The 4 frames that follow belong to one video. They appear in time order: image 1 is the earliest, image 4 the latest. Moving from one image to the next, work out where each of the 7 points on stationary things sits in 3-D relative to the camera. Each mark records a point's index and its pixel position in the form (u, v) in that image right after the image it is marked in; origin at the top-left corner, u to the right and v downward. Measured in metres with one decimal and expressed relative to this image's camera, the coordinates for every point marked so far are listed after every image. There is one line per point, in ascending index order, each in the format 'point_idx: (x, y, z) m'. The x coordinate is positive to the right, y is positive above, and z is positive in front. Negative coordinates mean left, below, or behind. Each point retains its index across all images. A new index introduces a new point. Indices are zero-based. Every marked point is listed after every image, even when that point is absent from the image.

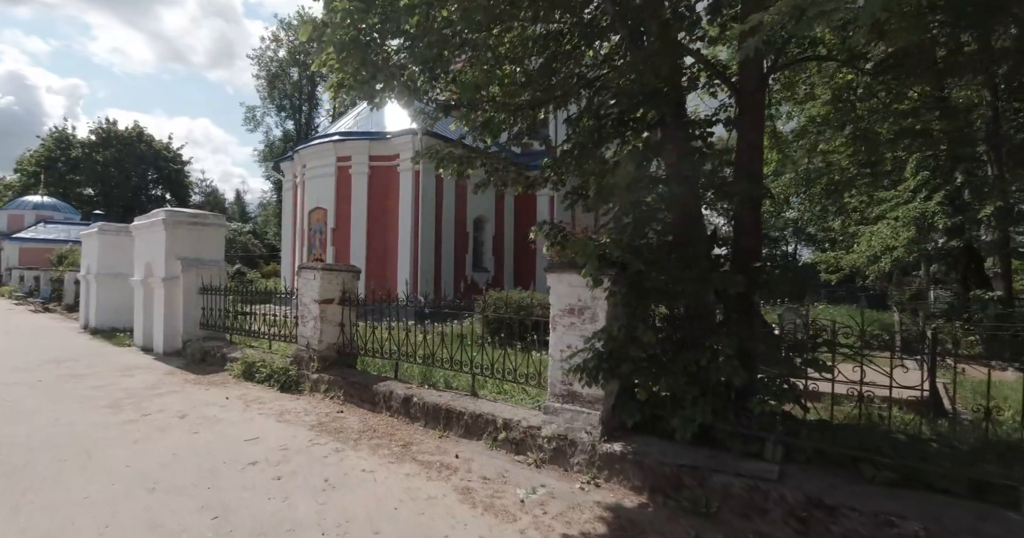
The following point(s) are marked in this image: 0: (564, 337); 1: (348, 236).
0: (+0.4, -0.5, +4.0) m
1: (-5.1, +1.0, +16.6) m
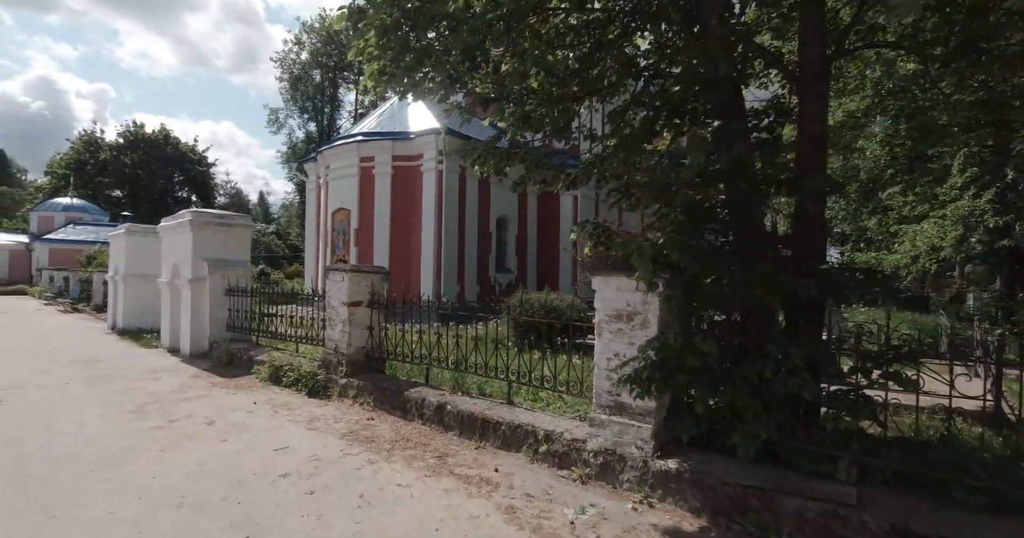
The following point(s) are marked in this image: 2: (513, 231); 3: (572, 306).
0: (+0.7, -0.5, +3.7) m
1: (-4.4, +1.0, +16.5) m
2: (0.0, +1.3, +18.9) m
3: (+1.0, -0.6, +9.2) m
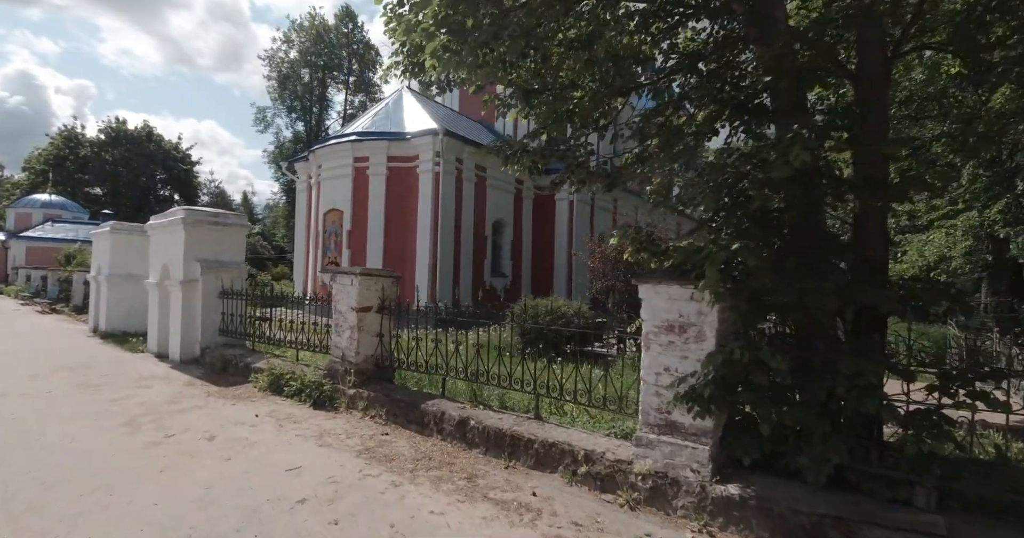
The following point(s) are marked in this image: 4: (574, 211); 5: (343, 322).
0: (+0.9, -0.6, +3.4) m
1: (-4.4, +0.9, +16.1) m
2: (-0.1, +1.2, +18.6) m
3: (+1.1, -0.7, +8.9) m
4: (+2.2, +2.1, +19.4) m
5: (-1.8, -0.6, +5.6) m
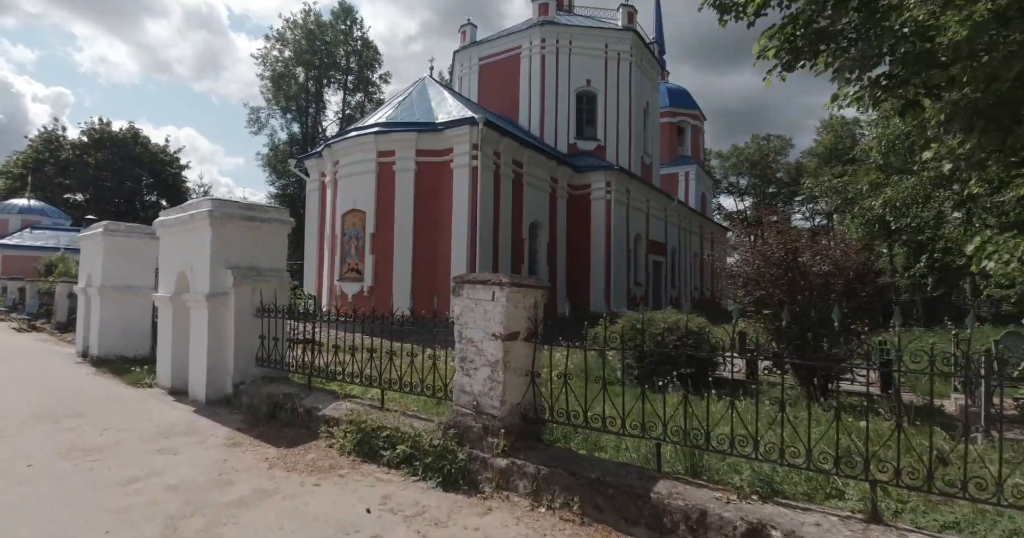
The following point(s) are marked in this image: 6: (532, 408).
0: (+2.5, -0.6, +1.7) m
1: (-3.2, +0.7, +14.2) m
2: (+1.0, +1.0, +16.9) m
3: (+2.5, -0.8, +7.1) m
4: (+3.3, +1.9, +17.7) m
5: (-0.2, -0.6, +3.8) m
6: (+0.2, -1.0, +3.8) m
